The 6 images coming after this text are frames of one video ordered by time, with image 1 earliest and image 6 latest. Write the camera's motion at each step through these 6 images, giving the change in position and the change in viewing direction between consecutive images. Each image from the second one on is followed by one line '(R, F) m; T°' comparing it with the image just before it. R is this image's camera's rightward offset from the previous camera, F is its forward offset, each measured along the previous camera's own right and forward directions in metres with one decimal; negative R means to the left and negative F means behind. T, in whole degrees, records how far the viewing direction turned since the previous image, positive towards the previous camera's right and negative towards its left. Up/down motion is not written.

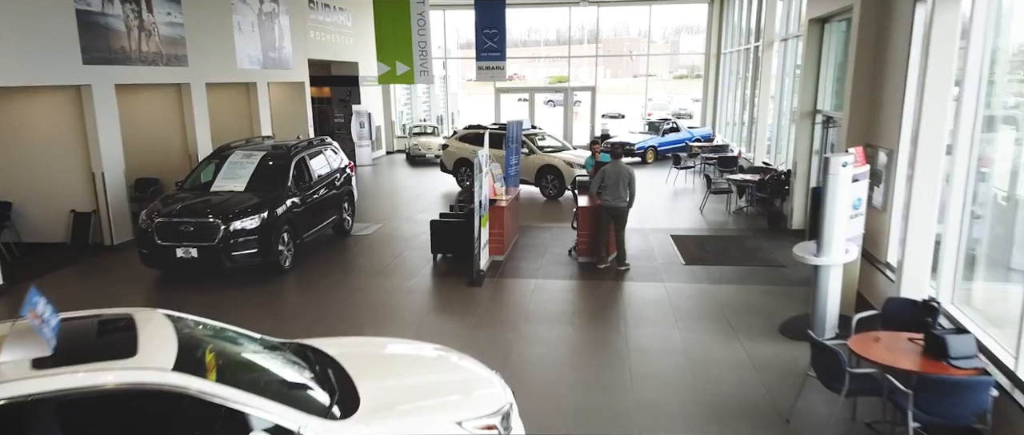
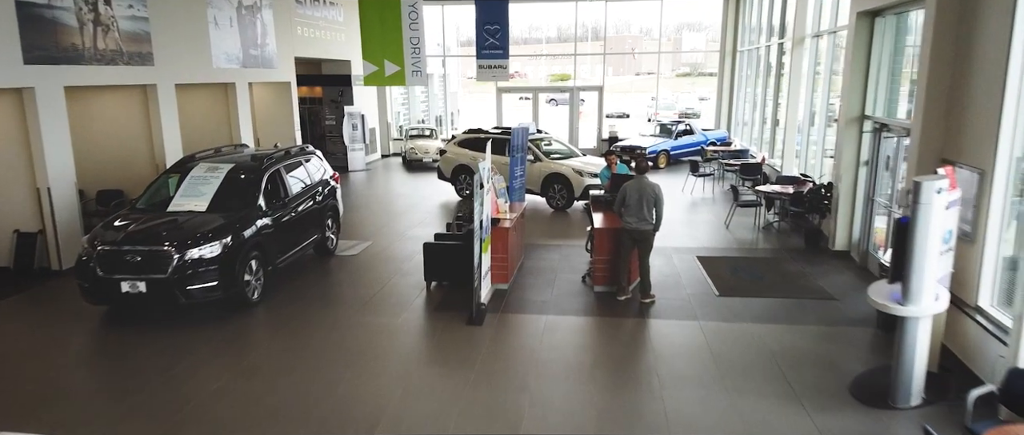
(-0.1, +1.1) m; 0°
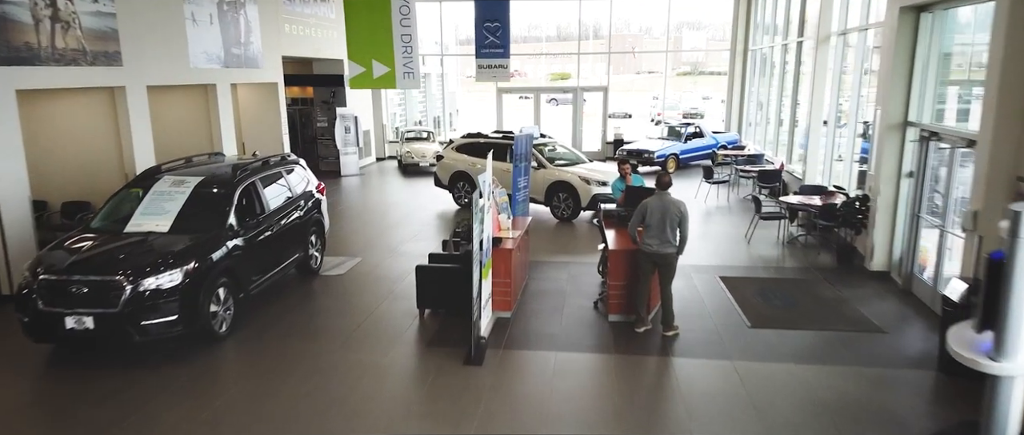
(0.0, +0.8) m; 0°
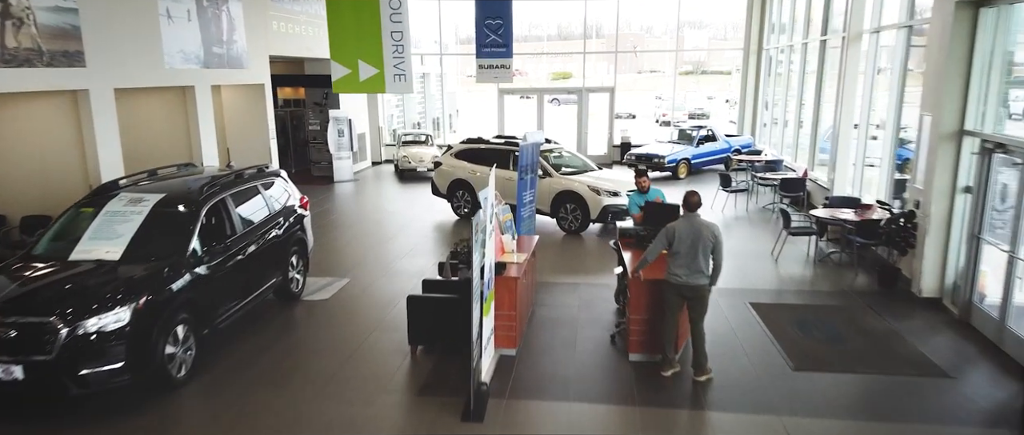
(-0.1, +0.8) m; 0°
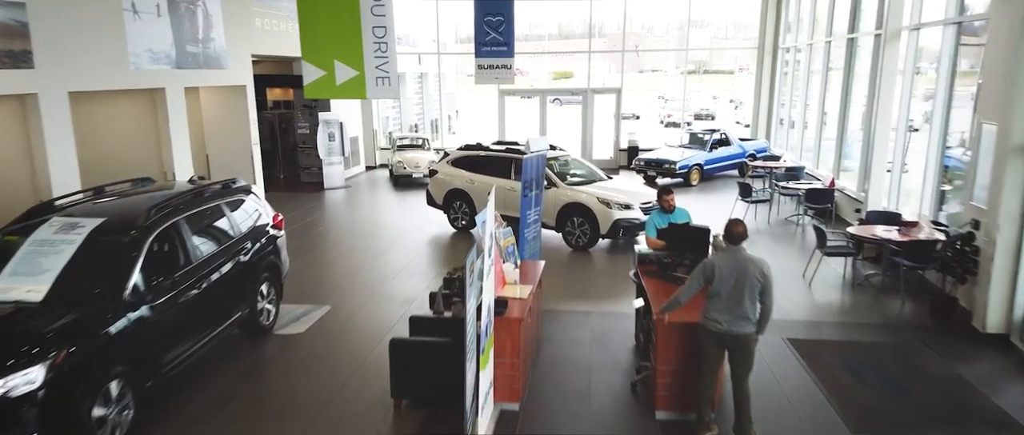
(0.0, +0.9) m; 0°
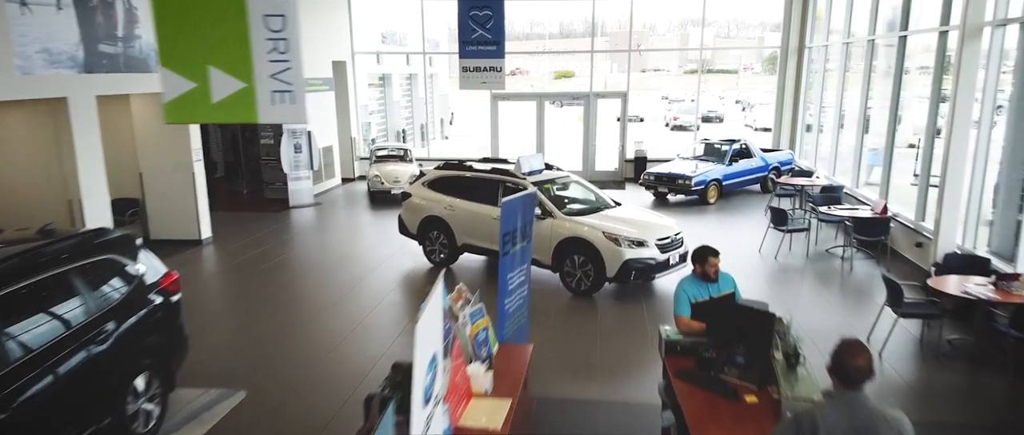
(+0.2, +1.7) m; 0°
